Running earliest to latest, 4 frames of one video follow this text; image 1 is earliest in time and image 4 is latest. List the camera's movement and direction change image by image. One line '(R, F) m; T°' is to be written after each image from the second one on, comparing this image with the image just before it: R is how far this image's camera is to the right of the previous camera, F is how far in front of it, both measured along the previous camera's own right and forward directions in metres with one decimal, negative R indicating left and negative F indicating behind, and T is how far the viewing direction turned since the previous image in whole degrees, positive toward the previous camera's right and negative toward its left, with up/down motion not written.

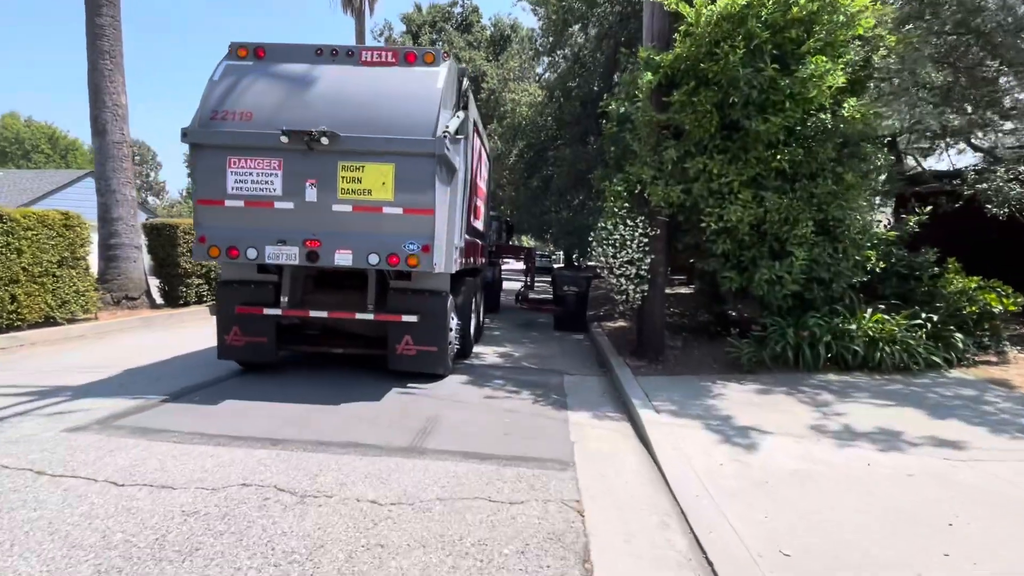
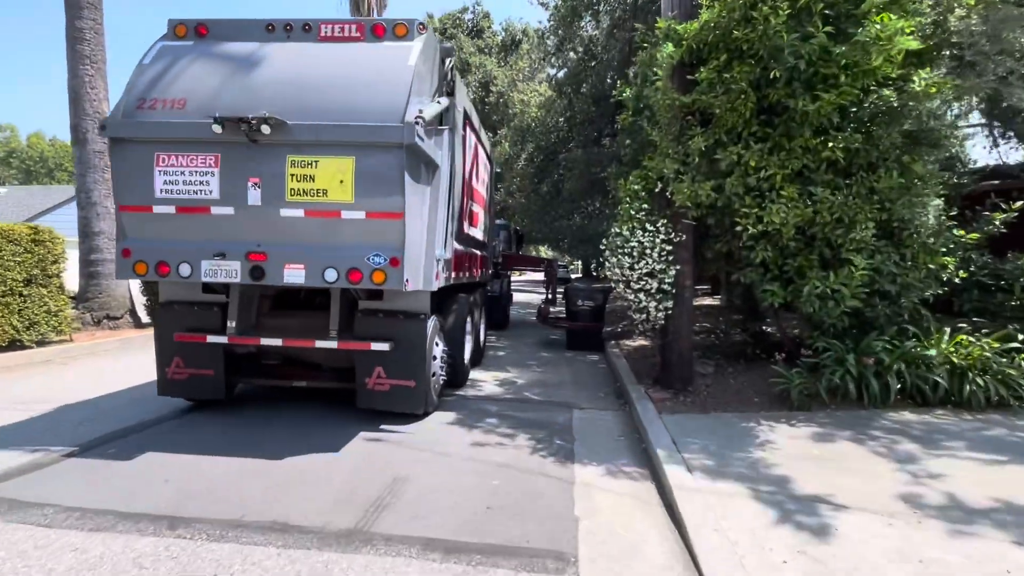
(+0.3, +1.3) m; -2°
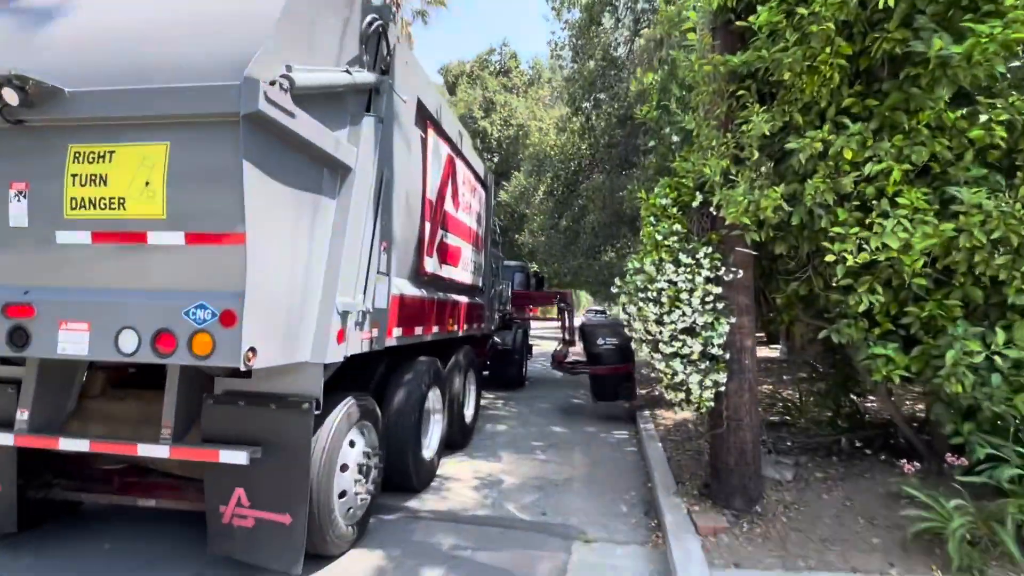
(+0.7, +2.3) m; -5°
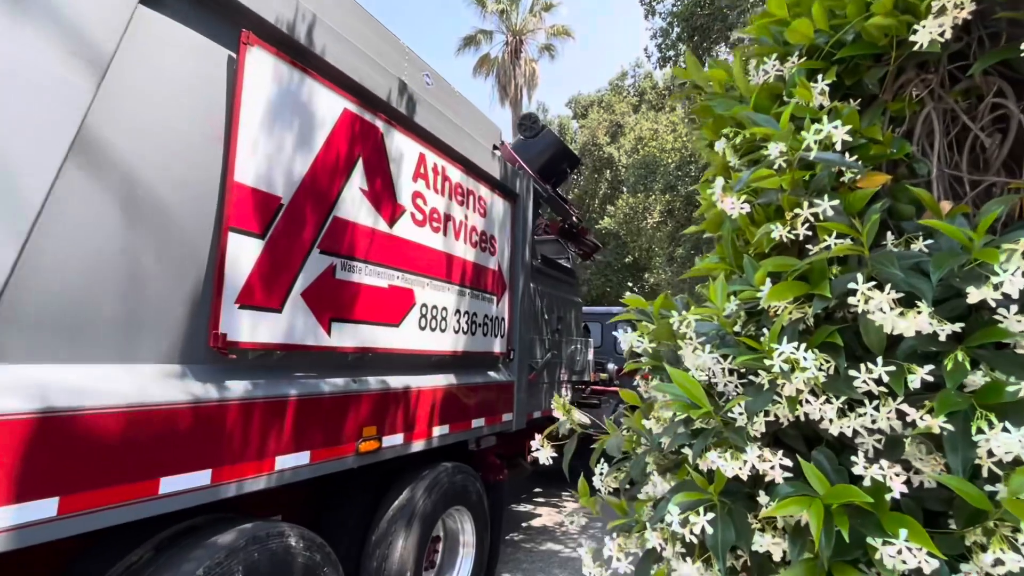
(+1.1, +3.5) m; -17°
